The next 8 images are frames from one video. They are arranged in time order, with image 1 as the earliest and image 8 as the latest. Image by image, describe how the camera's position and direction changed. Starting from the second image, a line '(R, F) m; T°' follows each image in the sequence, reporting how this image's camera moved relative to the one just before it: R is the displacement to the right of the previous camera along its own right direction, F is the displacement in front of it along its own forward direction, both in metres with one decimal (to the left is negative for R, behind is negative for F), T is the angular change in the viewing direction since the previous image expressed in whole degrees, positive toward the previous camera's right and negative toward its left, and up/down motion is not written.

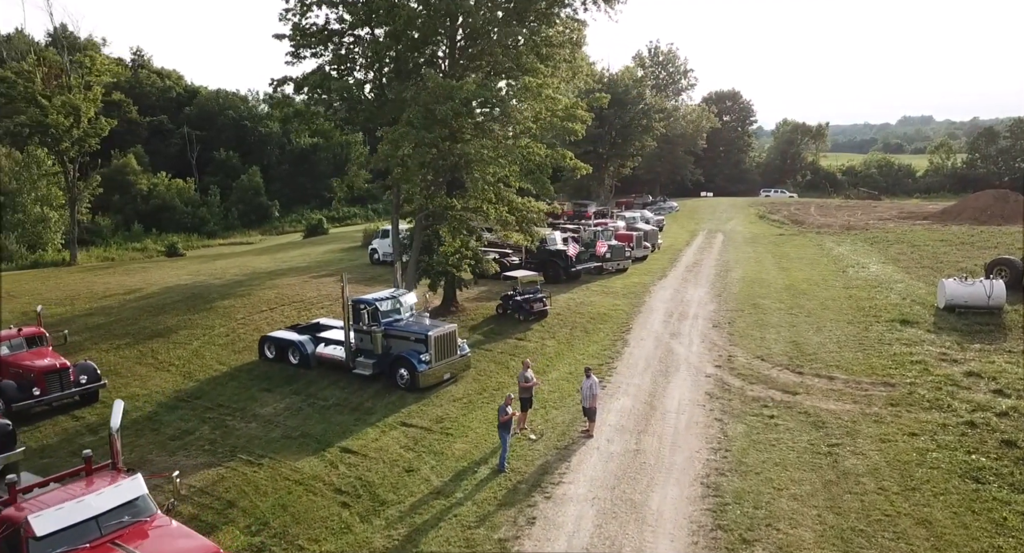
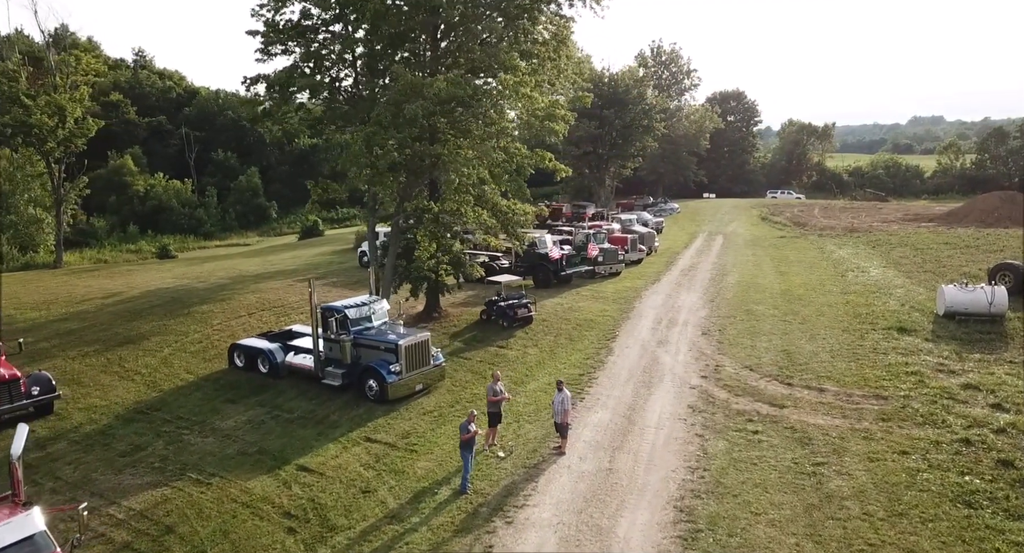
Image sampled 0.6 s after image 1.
(+0.7, +0.6) m; 0°
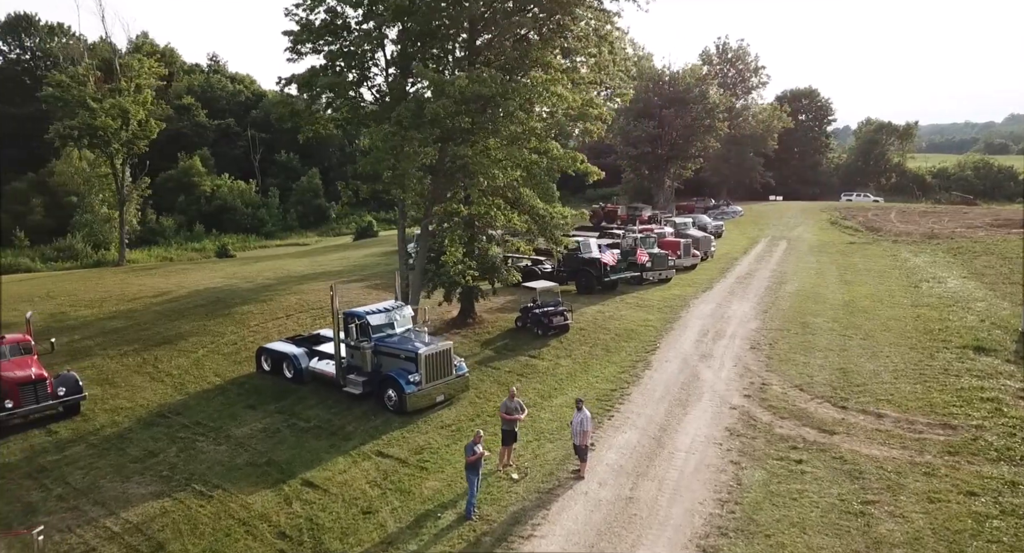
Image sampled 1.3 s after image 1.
(+0.7, +0.8) m; -5°
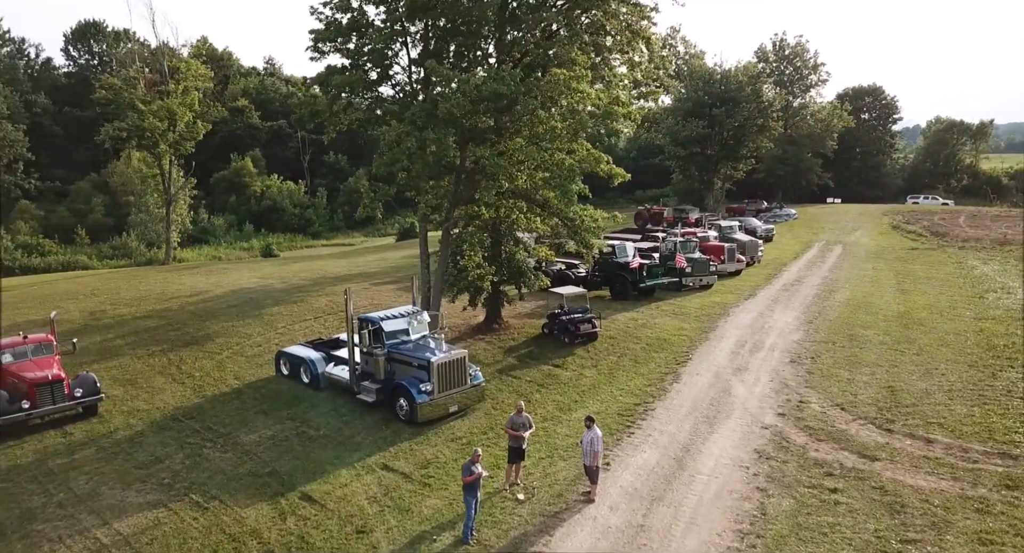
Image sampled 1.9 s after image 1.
(+0.7, +0.6) m; -4°
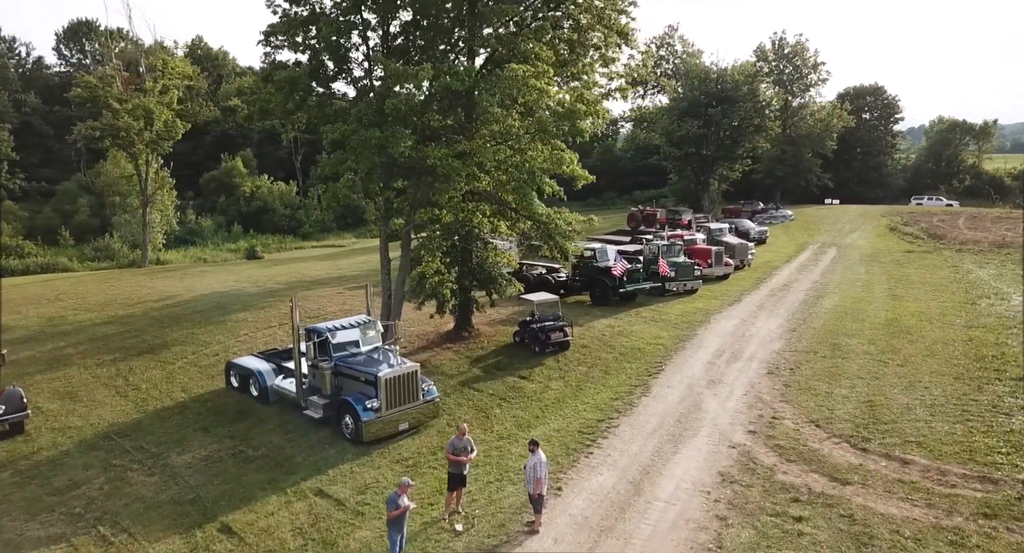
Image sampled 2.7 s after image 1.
(+1.0, +0.8) m; 0°
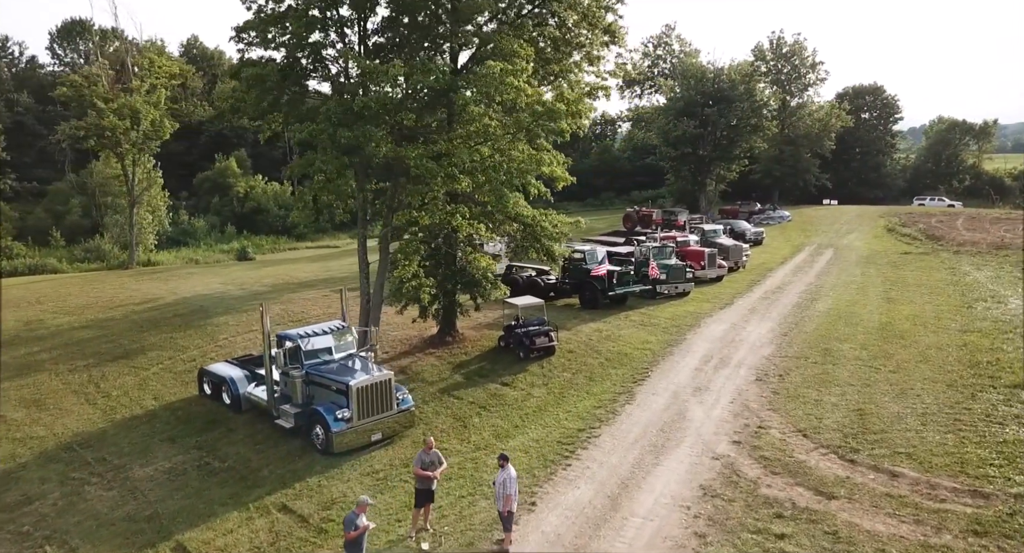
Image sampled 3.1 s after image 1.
(+0.5, +0.4) m; 0°
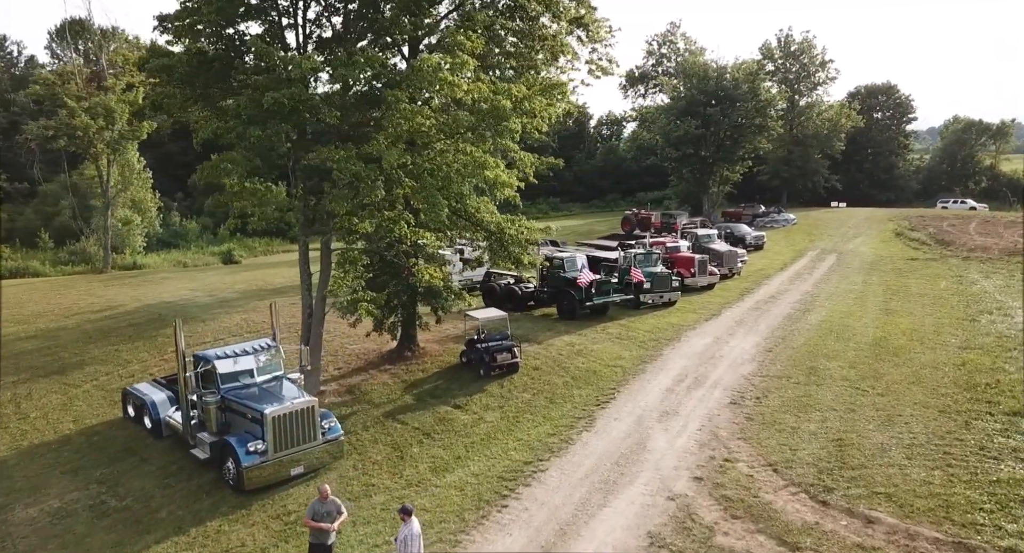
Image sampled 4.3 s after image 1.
(+1.3, +1.2) m; -1°
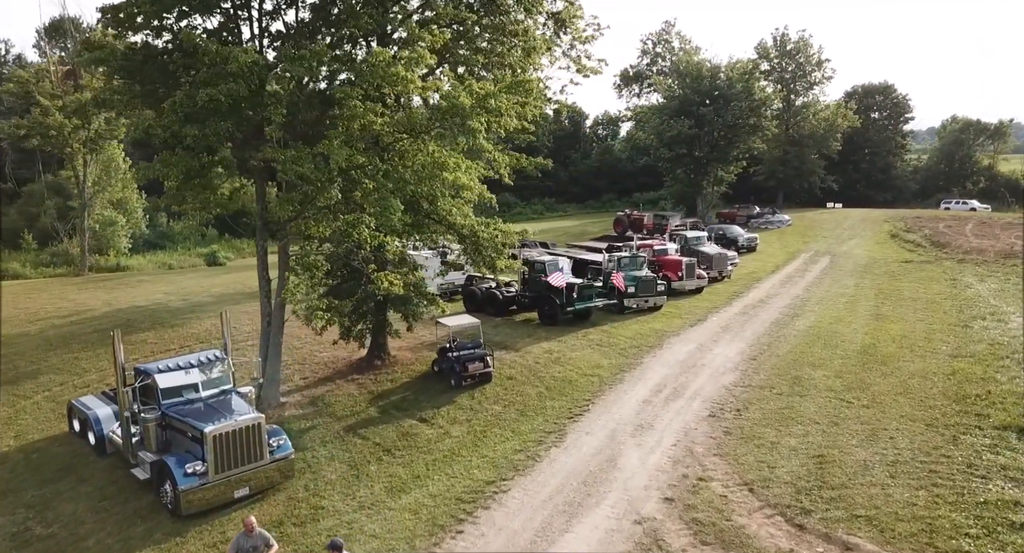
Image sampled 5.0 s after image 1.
(+0.7, +0.7) m; 0°
